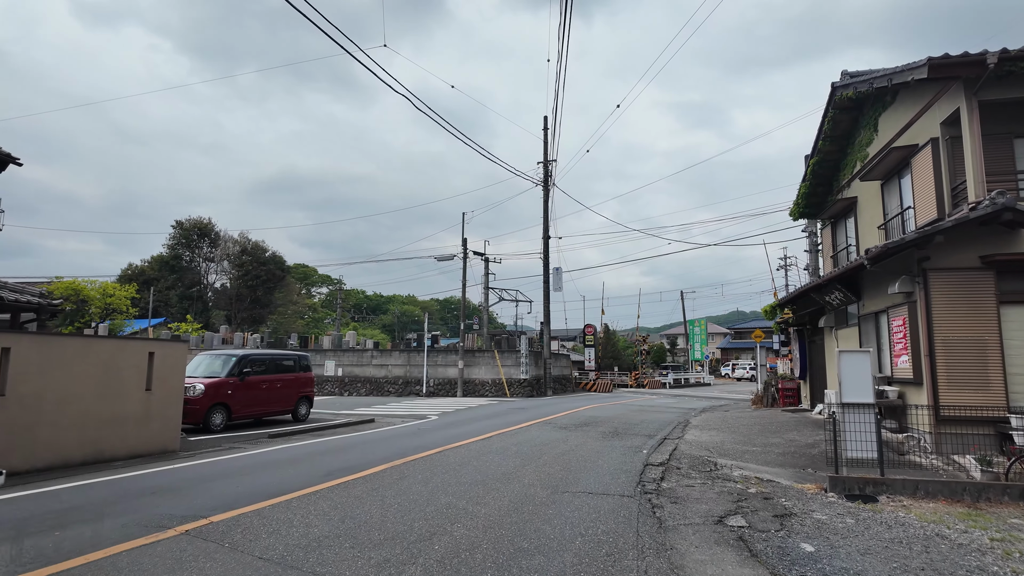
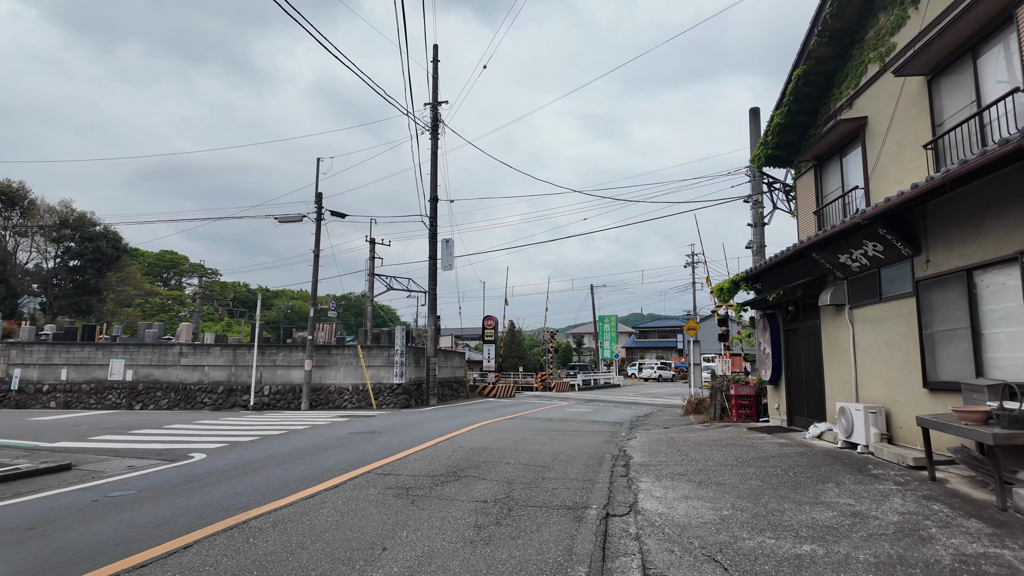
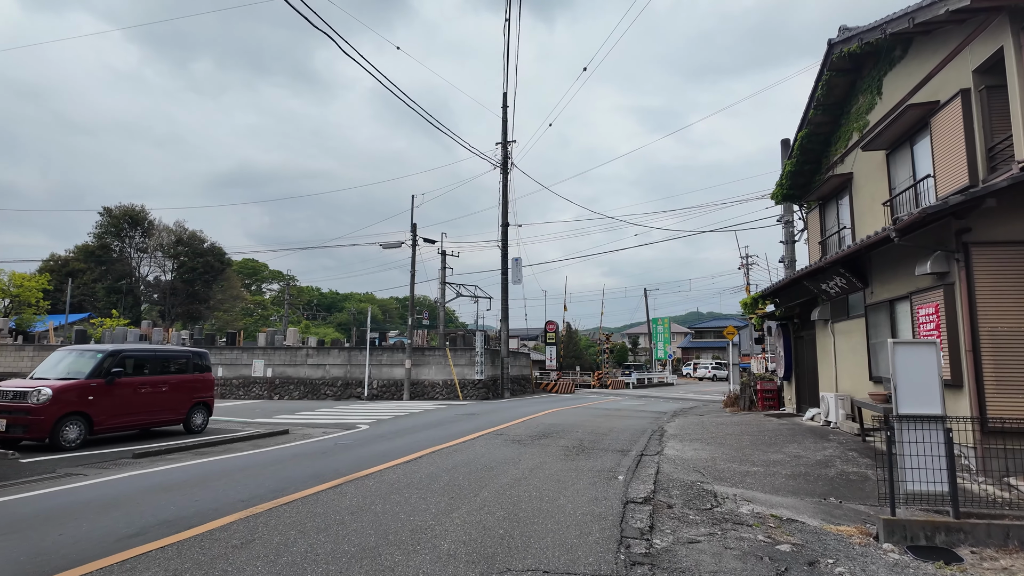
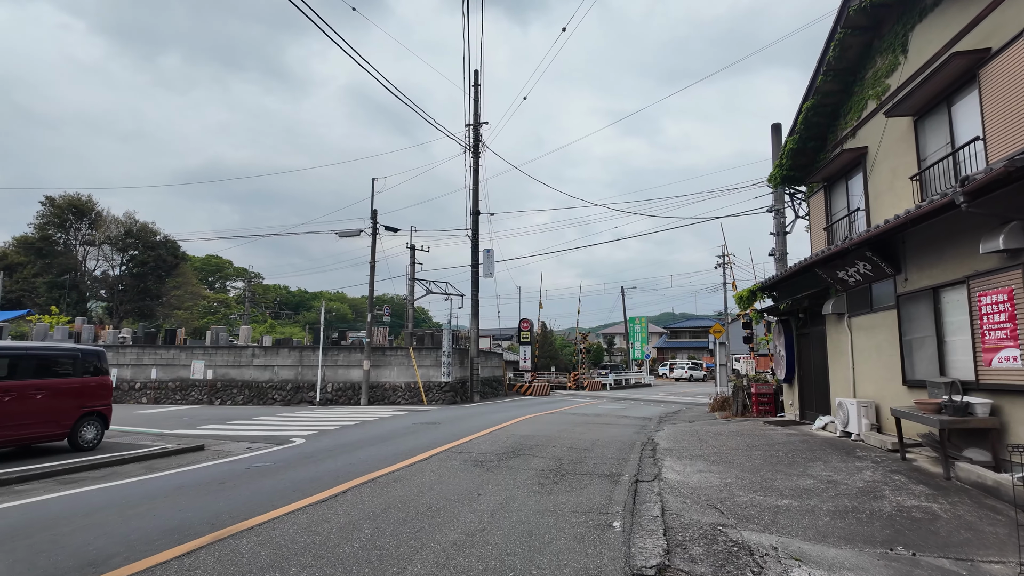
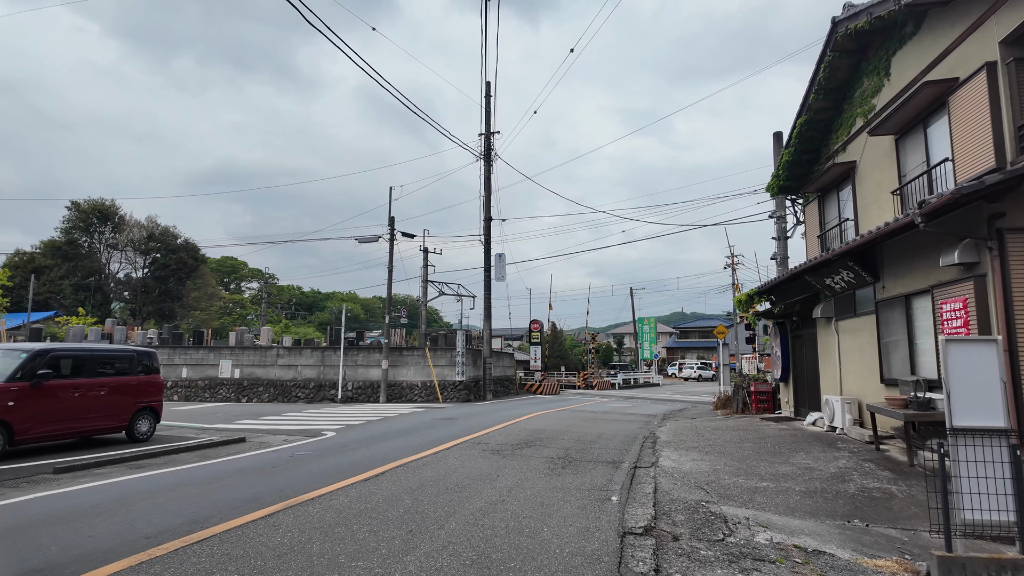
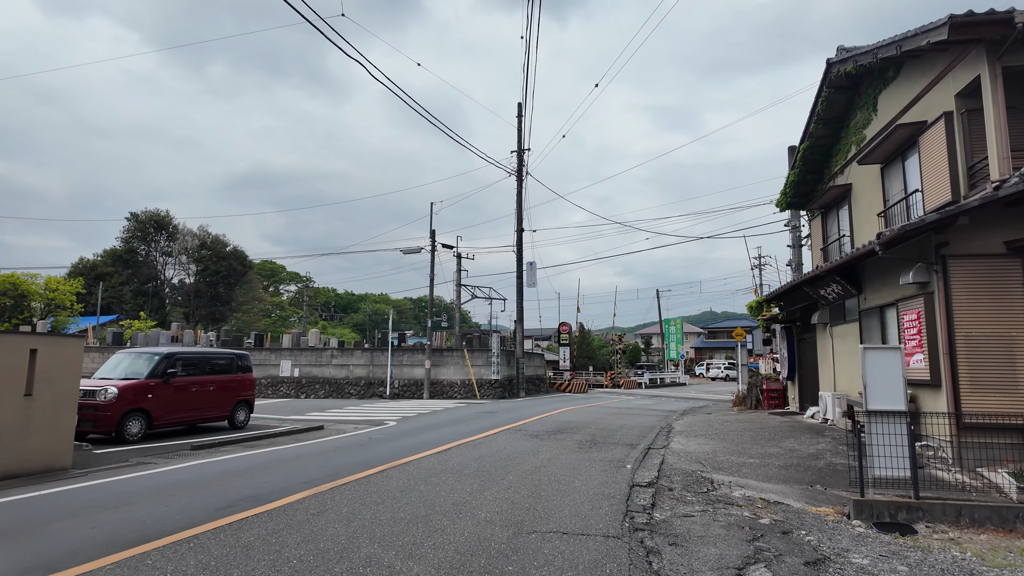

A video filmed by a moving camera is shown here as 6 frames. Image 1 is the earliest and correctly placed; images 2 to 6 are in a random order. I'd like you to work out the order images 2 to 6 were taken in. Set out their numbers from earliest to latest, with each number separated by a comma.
6, 3, 5, 4, 2
